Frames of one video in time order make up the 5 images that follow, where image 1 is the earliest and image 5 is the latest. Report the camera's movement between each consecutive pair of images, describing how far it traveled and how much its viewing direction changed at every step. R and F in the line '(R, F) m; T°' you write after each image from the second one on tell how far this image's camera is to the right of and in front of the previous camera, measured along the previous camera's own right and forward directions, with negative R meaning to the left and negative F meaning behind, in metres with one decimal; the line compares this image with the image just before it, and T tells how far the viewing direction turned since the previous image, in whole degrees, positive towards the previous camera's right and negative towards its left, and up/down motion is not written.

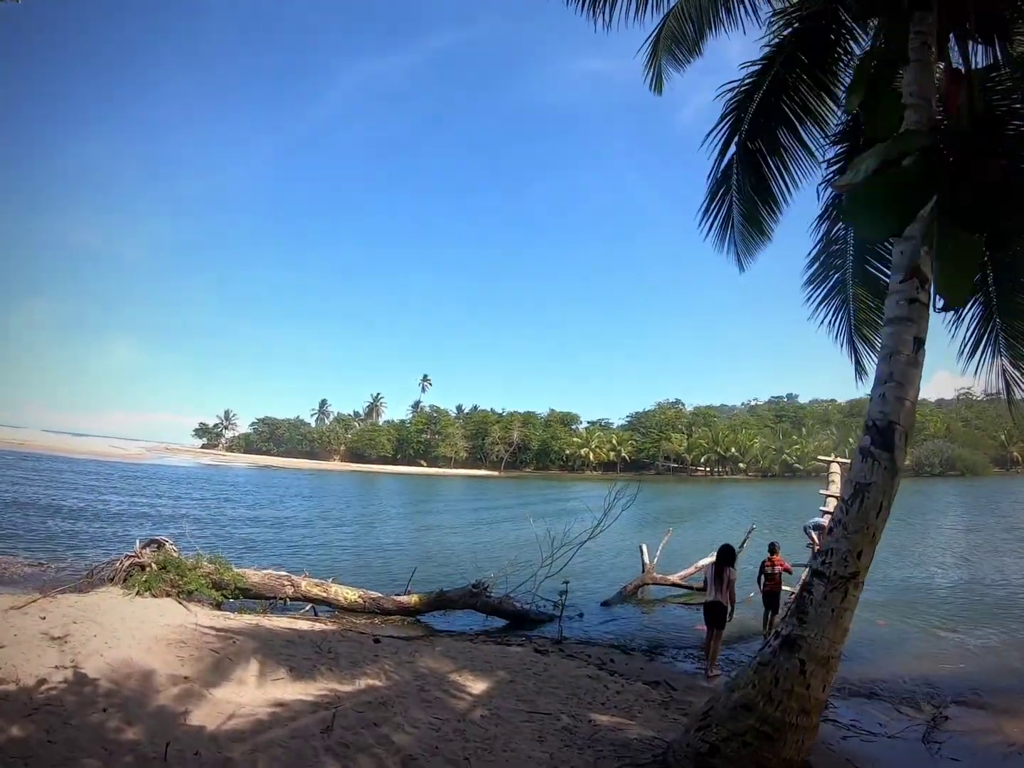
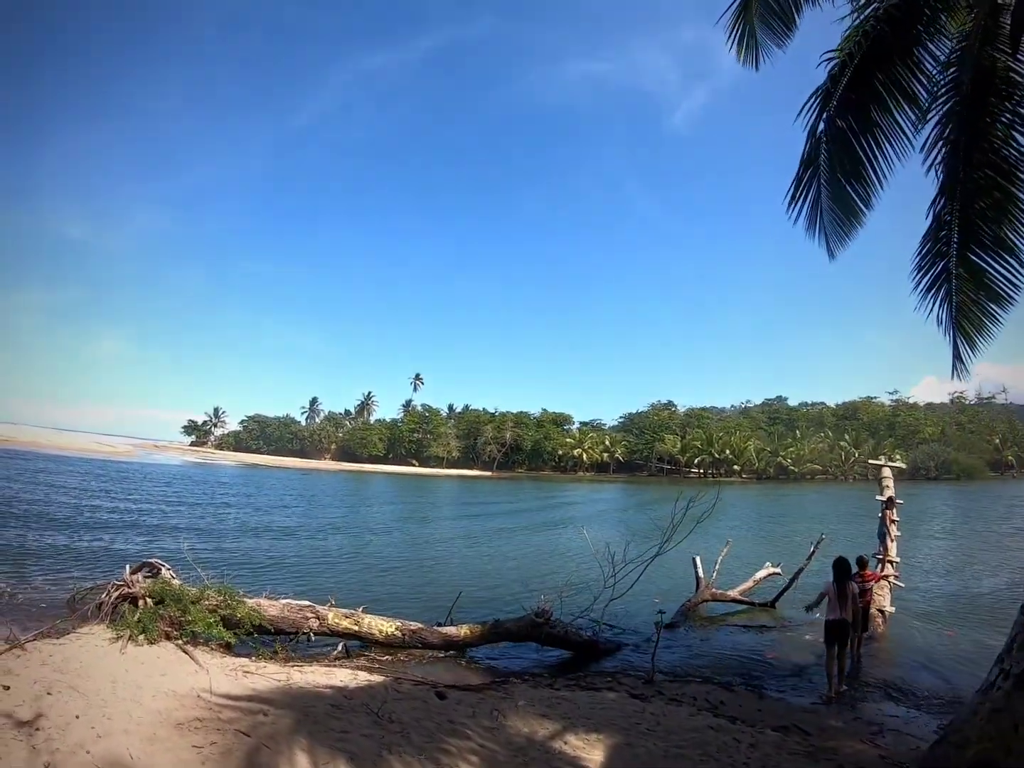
(-1.2, +1.6) m; +1°
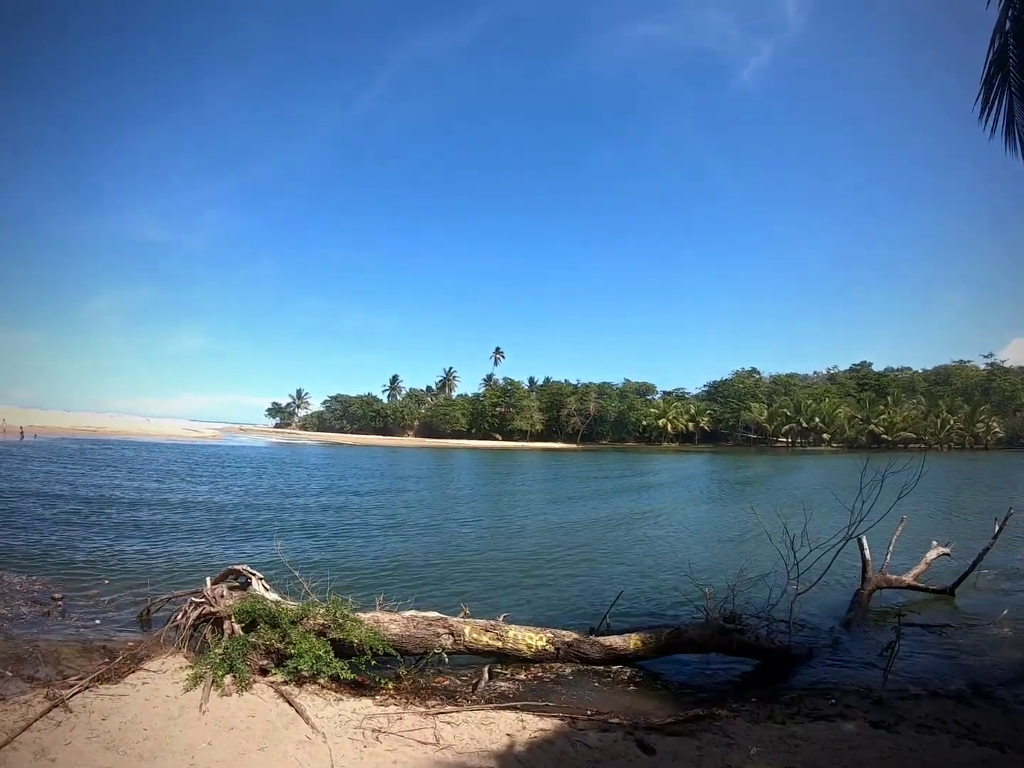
(-1.2, +2.0) m; -7°
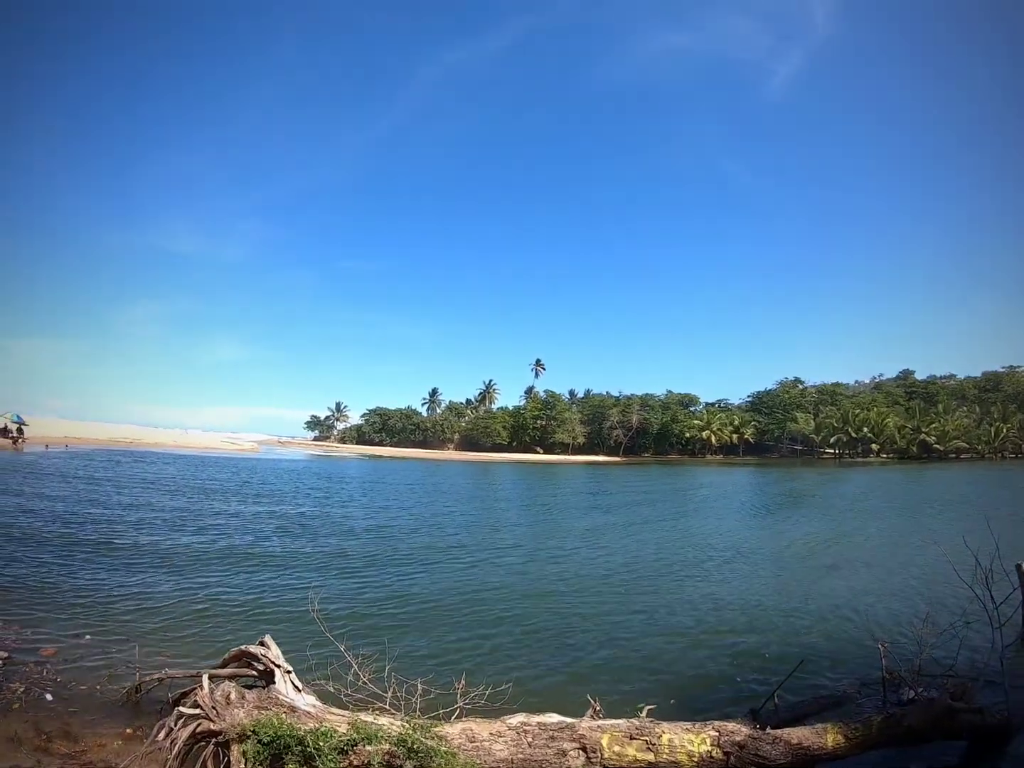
(-0.9, +1.4) m; -3°
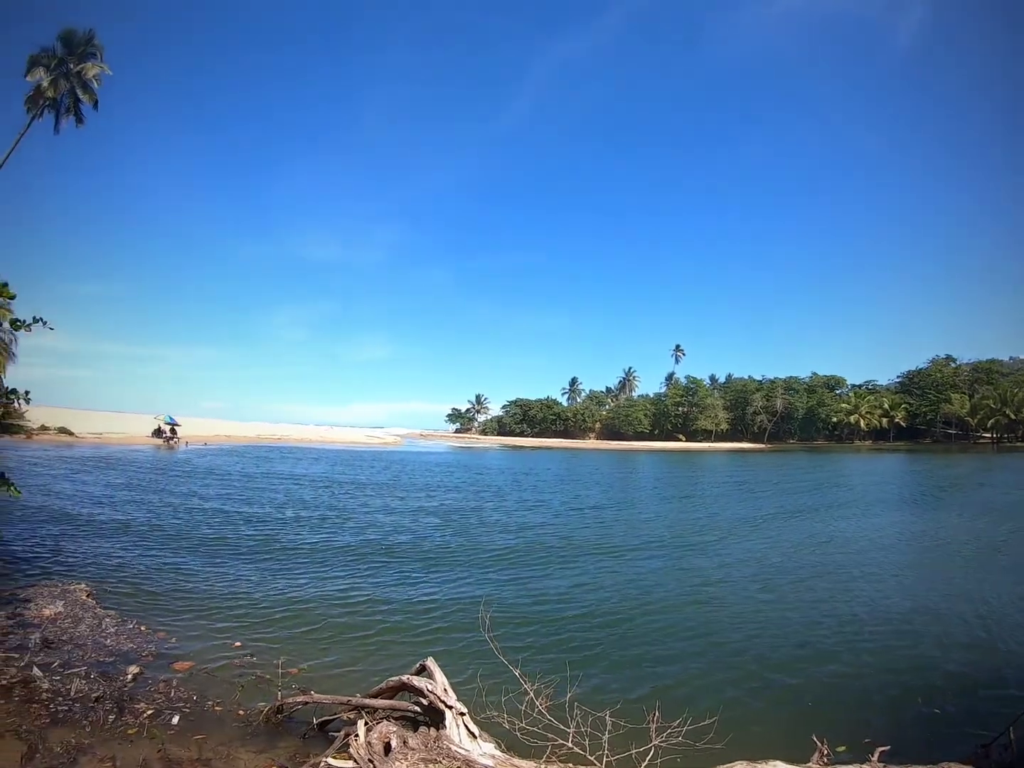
(-4.0, -0.1) m; -9°
